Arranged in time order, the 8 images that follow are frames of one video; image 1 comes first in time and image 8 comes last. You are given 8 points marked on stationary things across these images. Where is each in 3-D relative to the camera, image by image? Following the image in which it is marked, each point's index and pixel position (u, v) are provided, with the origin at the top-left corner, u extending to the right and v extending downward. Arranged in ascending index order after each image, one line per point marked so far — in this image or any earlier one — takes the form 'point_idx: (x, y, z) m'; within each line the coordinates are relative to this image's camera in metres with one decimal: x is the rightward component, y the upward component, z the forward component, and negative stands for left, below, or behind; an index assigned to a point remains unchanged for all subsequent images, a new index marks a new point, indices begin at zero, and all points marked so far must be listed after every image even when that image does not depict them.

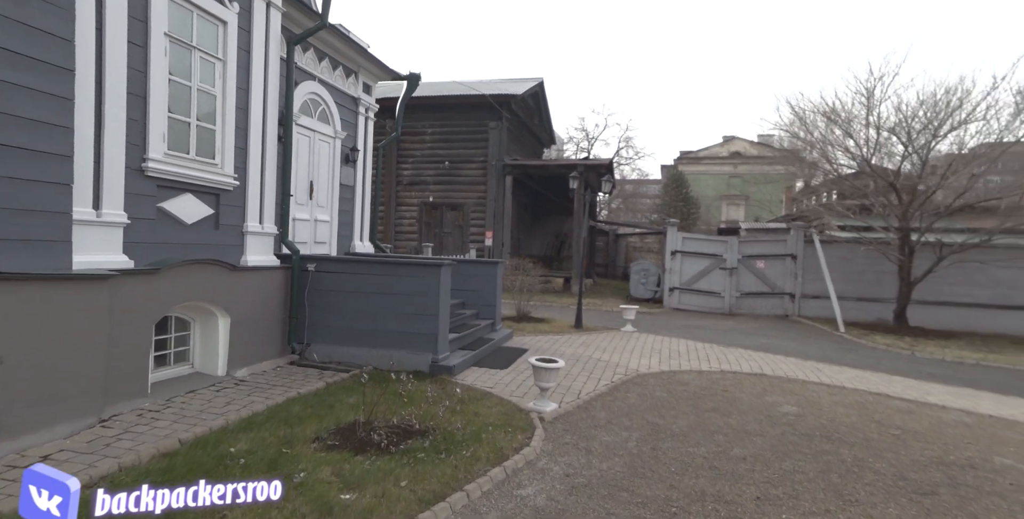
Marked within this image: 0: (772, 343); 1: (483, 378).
0: (+4.3, -1.4, +9.7) m
1: (-0.3, -1.3, +6.3) m
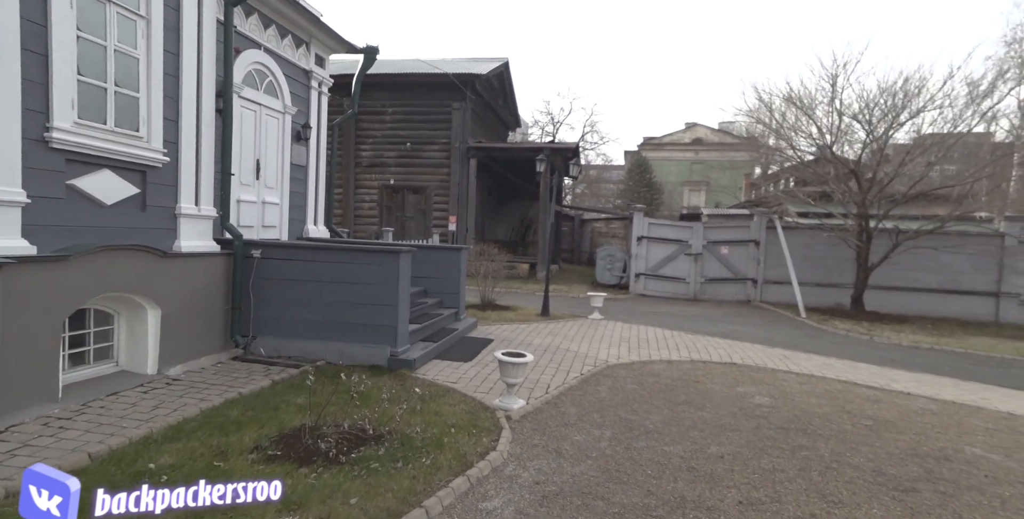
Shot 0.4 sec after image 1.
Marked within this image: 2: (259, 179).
0: (+3.7, -1.2, +9.6) m
1: (-0.7, -1.2, +5.9) m
2: (-3.4, +1.1, +7.7) m
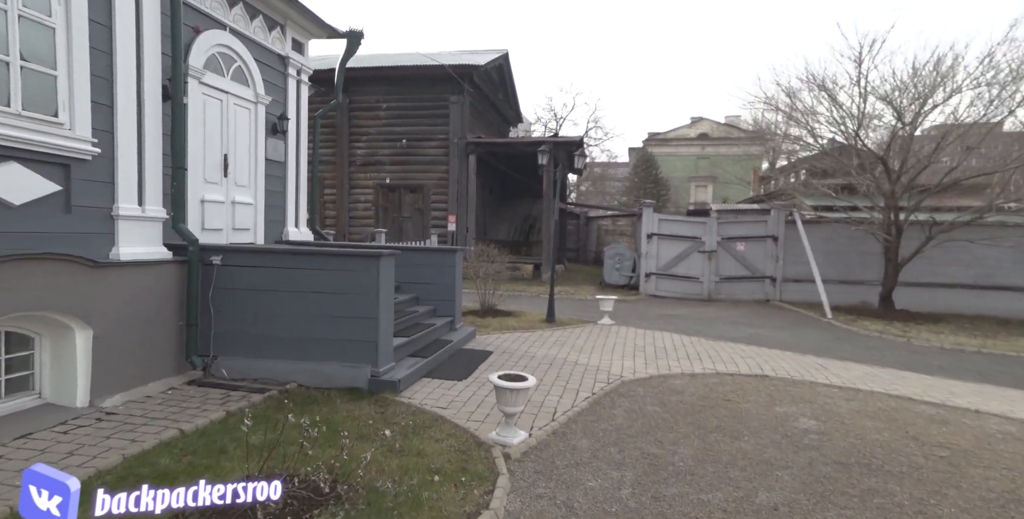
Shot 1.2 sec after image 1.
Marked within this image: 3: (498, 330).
0: (+3.8, -1.1, +8.8) m
1: (-0.7, -1.2, +5.1) m
2: (-3.4, +1.0, +6.9) m
3: (-0.2, -1.0, +8.2) m
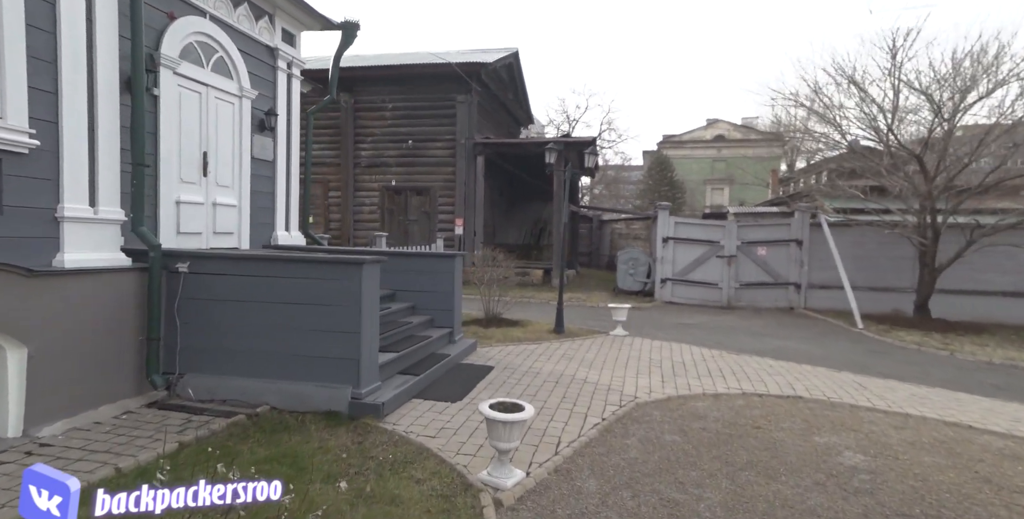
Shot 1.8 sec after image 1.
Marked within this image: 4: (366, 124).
0: (+3.9, -1.2, +8.0) m
1: (-0.7, -1.2, +4.5) m
2: (-3.3, +0.9, +6.4) m
3: (-0.2, -1.1, +7.6) m
4: (-4.0, +3.7, +15.8) m
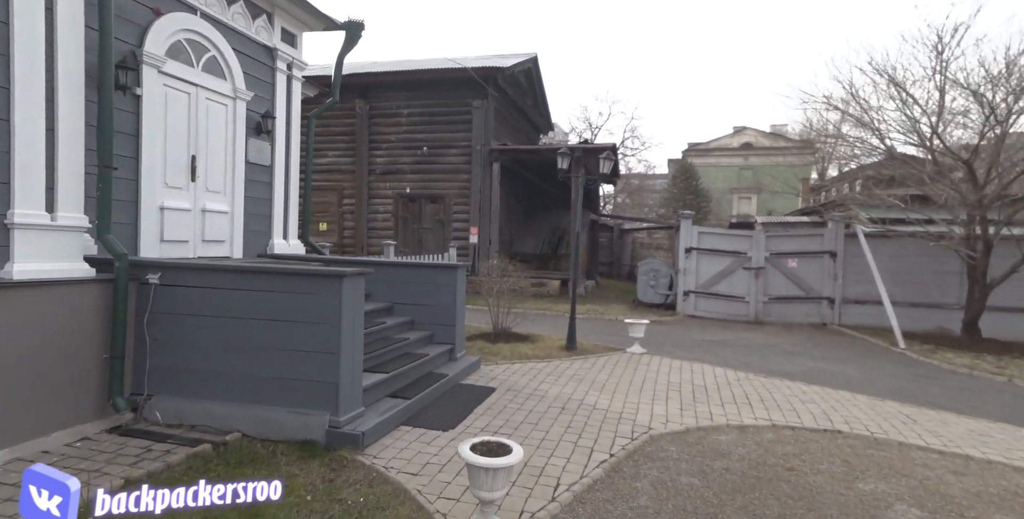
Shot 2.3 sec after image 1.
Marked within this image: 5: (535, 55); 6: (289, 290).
0: (+4.0, -1.4, +7.4) m
1: (-0.7, -1.3, +4.0) m
2: (-3.3, +0.8, +6.0) m
3: (-0.1, -1.2, +7.1) m
4: (-3.5, +3.4, +15.5) m
5: (+0.7, +6.0, +16.9) m
6: (-1.6, -0.2, +4.2) m
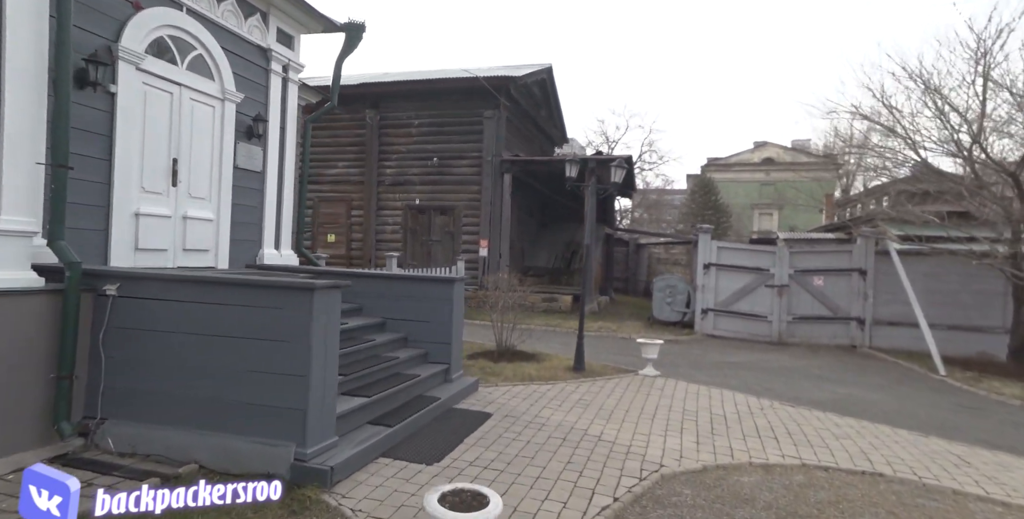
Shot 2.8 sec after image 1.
0: (+4.0, -1.6, +6.7) m
1: (-0.8, -1.4, +3.5) m
2: (-3.3, +0.7, +5.7) m
3: (0.0, -1.4, +6.6) m
4: (-3.2, +3.1, +15.2) m
5: (+1.1, +5.6, +16.6) m
6: (-1.7, -0.3, +3.8) m
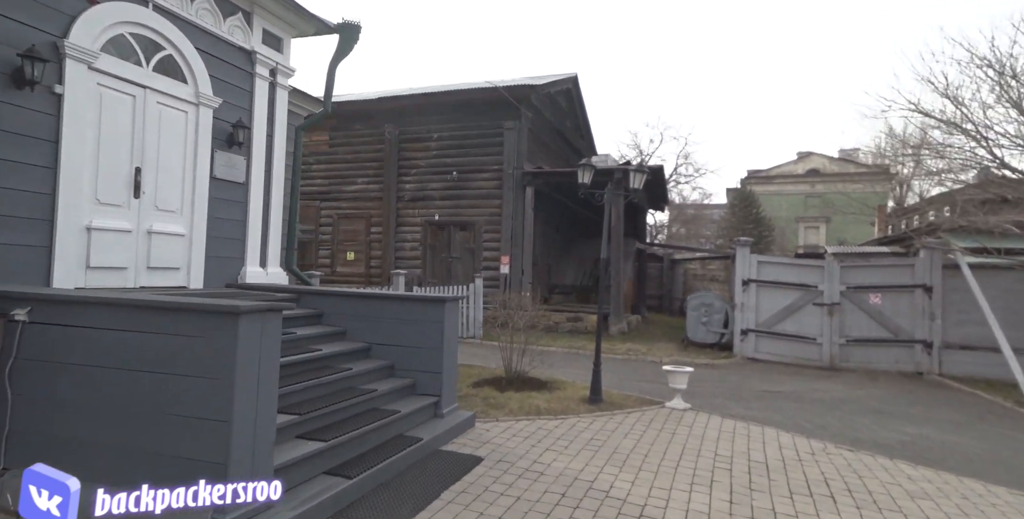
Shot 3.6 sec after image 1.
0: (+4.0, -1.7, +5.7) m
1: (-0.9, -1.5, +2.7) m
2: (-3.3, +0.6, +5.1) m
3: (0.0, -1.6, +5.8) m
4: (-2.6, +2.6, +14.7) m
5: (+1.7, +5.1, +15.9) m
6: (-1.8, -0.4, +3.1) m
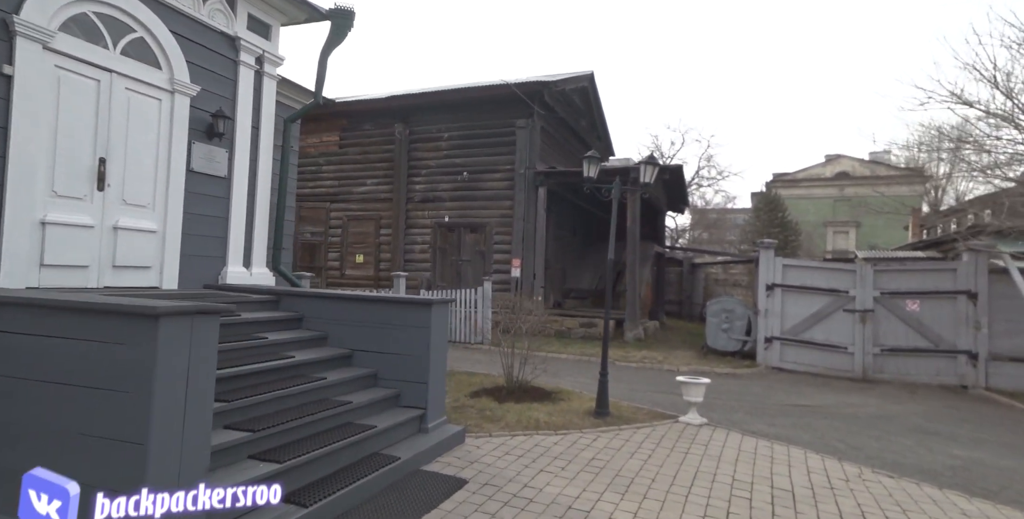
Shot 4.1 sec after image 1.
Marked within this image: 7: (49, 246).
0: (+4.0, -1.7, +5.0) m
1: (-1.1, -1.5, +2.3) m
2: (-3.3, +0.6, +4.7) m
3: (0.0, -1.6, +5.3) m
4: (-2.3, +2.6, +14.3) m
5: (+2.1, +5.0, +15.4) m
6: (-2.0, -0.3, +2.7) m
7: (-3.5, +0.1, +4.4) m
